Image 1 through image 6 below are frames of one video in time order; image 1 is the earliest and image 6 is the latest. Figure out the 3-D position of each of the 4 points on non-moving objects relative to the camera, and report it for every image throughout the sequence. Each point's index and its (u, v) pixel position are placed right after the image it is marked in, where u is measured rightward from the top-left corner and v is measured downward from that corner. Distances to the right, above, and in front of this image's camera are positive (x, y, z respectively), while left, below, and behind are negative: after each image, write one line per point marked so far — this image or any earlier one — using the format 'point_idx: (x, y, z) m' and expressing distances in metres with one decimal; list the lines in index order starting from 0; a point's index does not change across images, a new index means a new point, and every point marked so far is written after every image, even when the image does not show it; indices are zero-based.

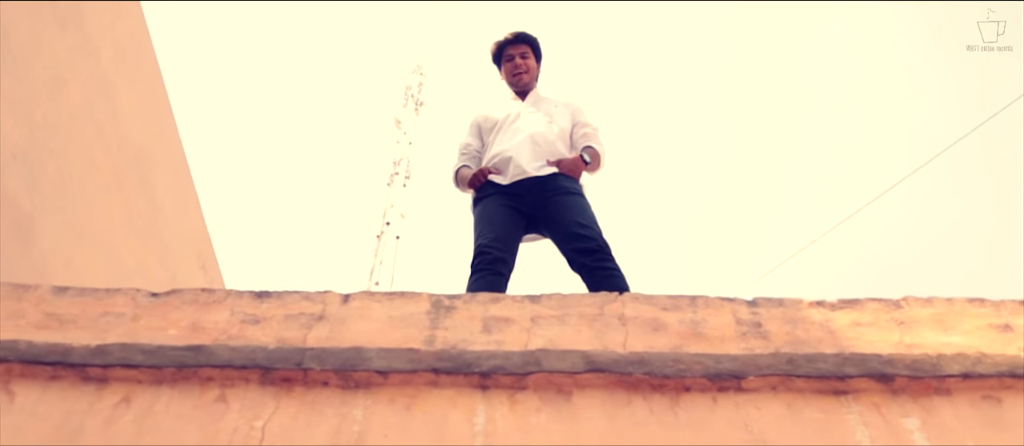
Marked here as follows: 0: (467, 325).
0: (-0.1, -0.3, +2.6) m
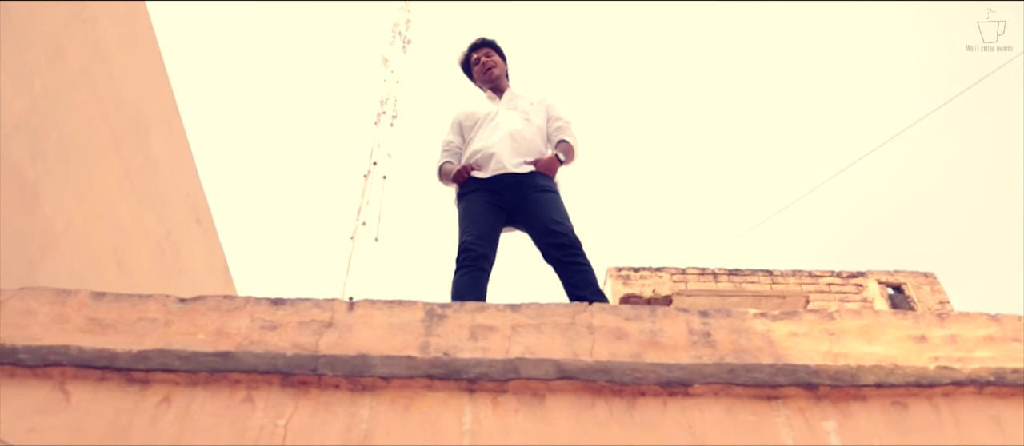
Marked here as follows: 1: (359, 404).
0: (-0.2, -0.3, +3.0) m
1: (-0.4, -0.5, +2.7) m
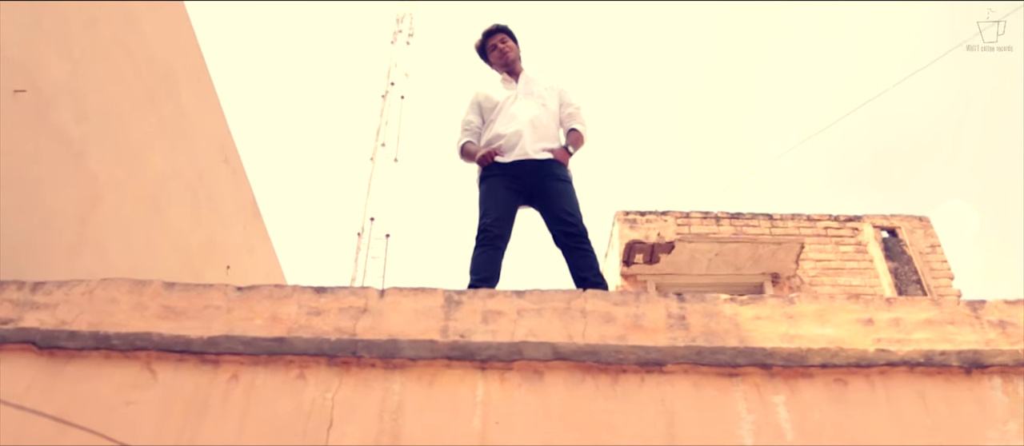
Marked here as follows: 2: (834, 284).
0: (-0.2, -0.4, +3.6) m
1: (-0.4, -0.5, +3.3) m
2: (+3.3, -0.6, +9.7) m
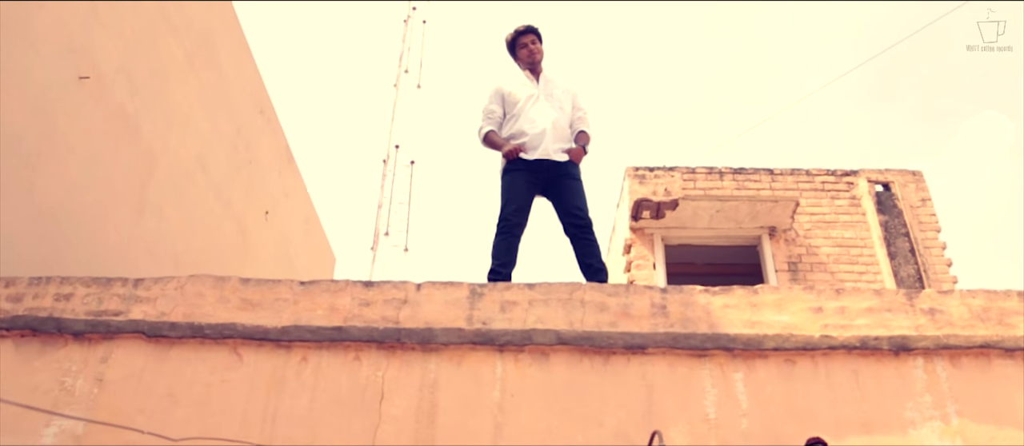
0: (-0.1, -0.4, +4.4) m
1: (-0.4, -0.6, +4.2) m
2: (+3.4, -0.1, +10.5) m
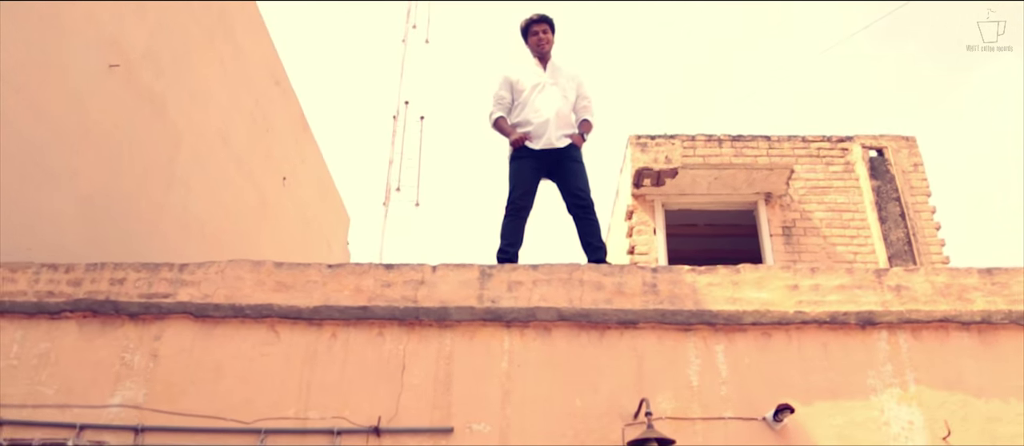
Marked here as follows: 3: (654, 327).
0: (-0.1, -0.3, +4.9) m
1: (-0.3, -0.6, +4.7) m
2: (+3.5, +0.2, +10.9) m
3: (+0.7, -0.5, +4.8) m
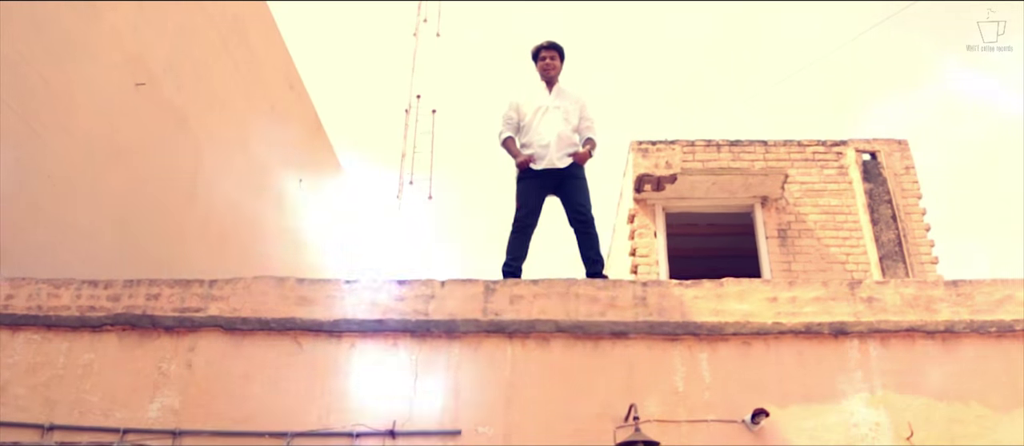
0: (-0.1, -0.4, +5.4) m
1: (-0.3, -0.7, +5.2) m
2: (+3.6, +0.2, +11.3) m
3: (+0.7, -0.6, +5.2) m
